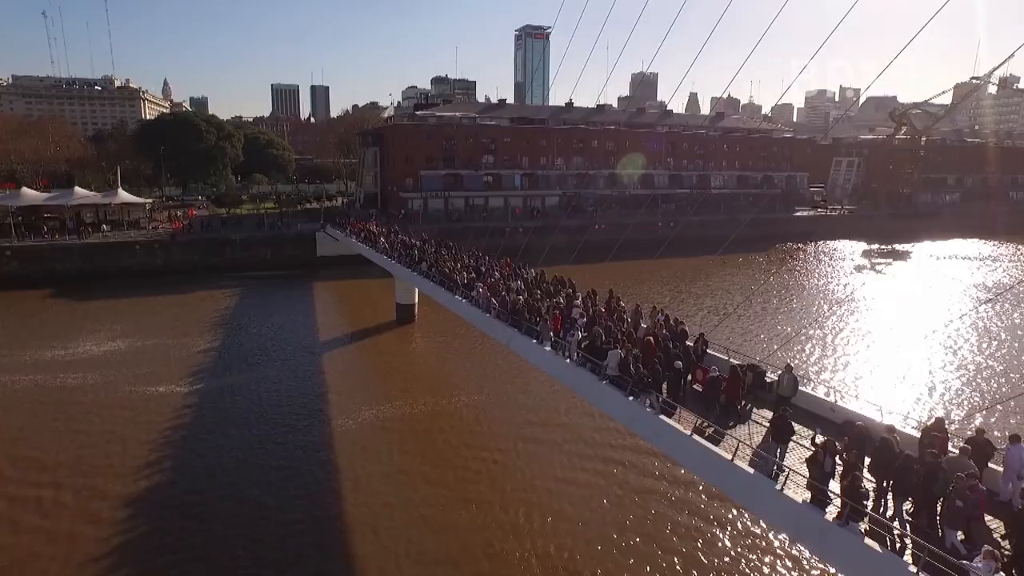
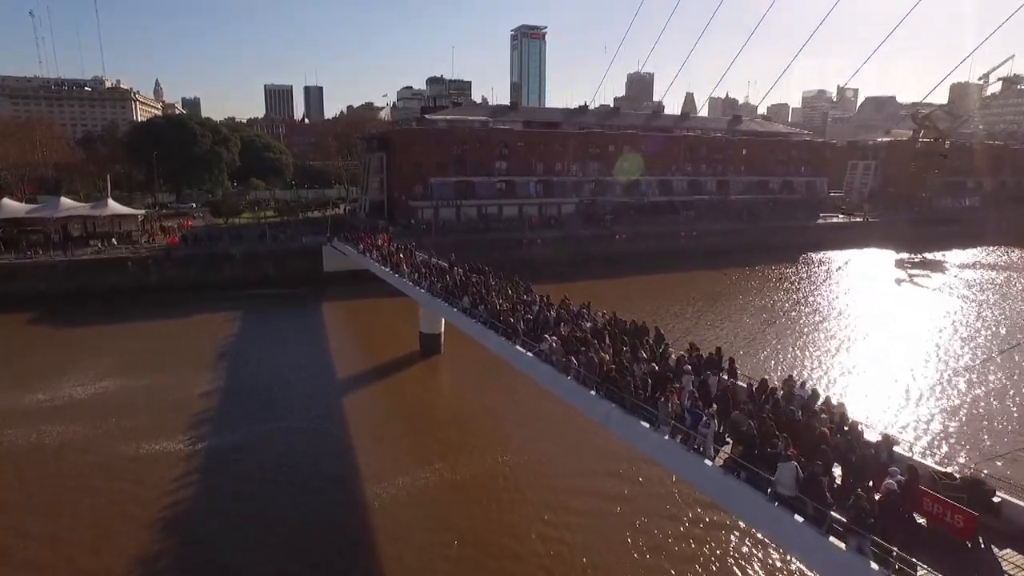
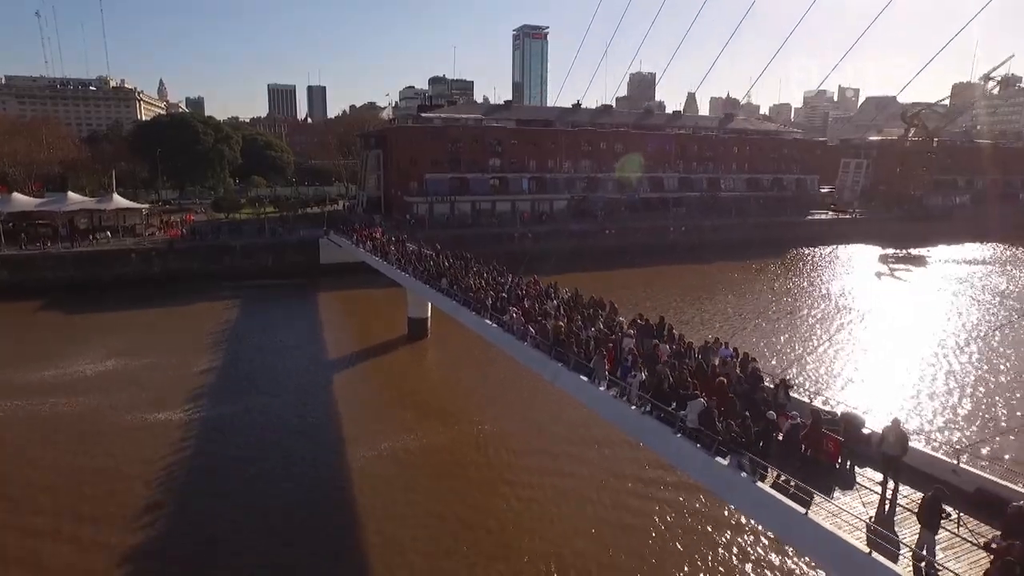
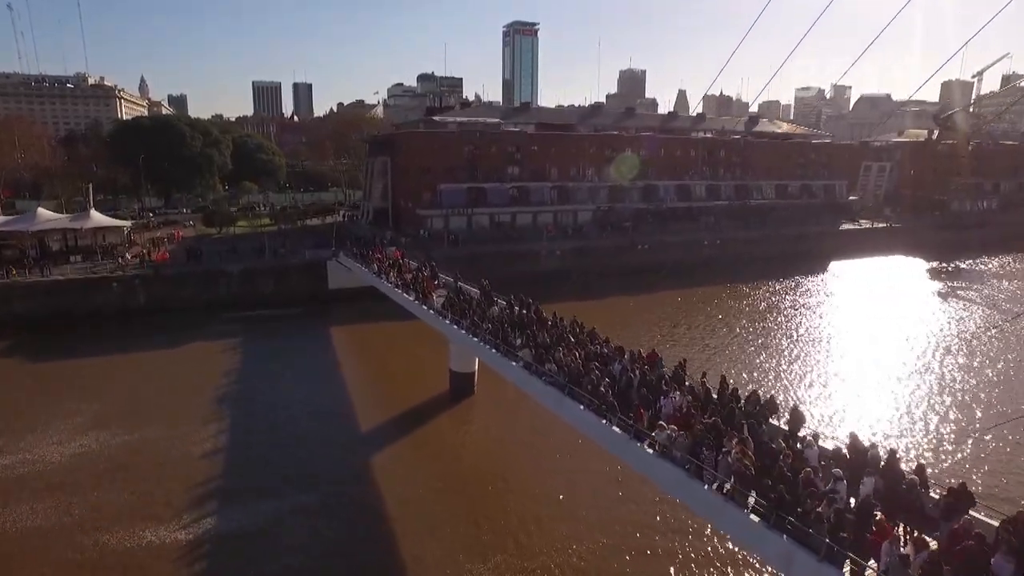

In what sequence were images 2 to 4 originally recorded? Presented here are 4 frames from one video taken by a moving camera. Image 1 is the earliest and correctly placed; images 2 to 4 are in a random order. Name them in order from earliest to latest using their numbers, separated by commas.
3, 2, 4
